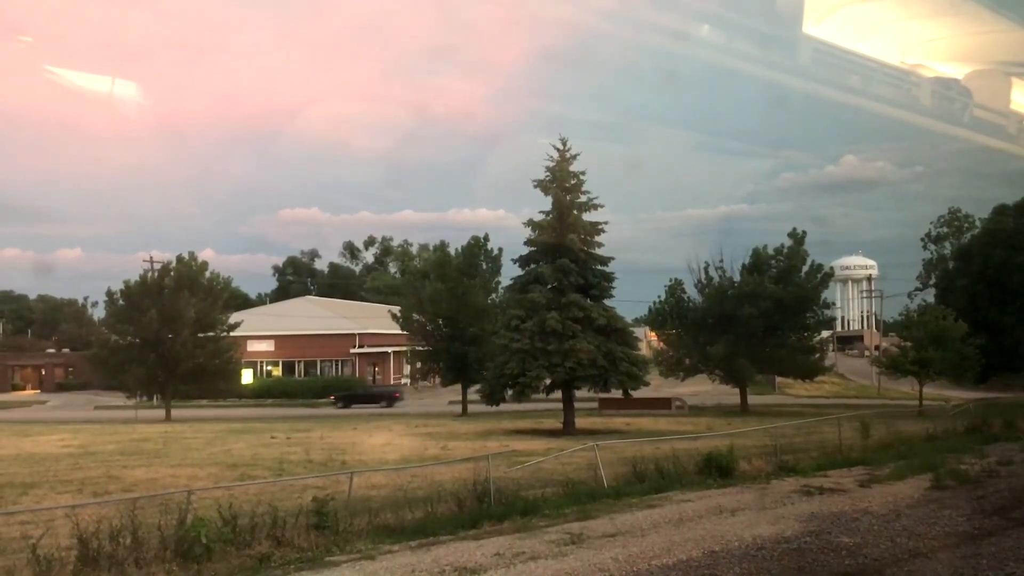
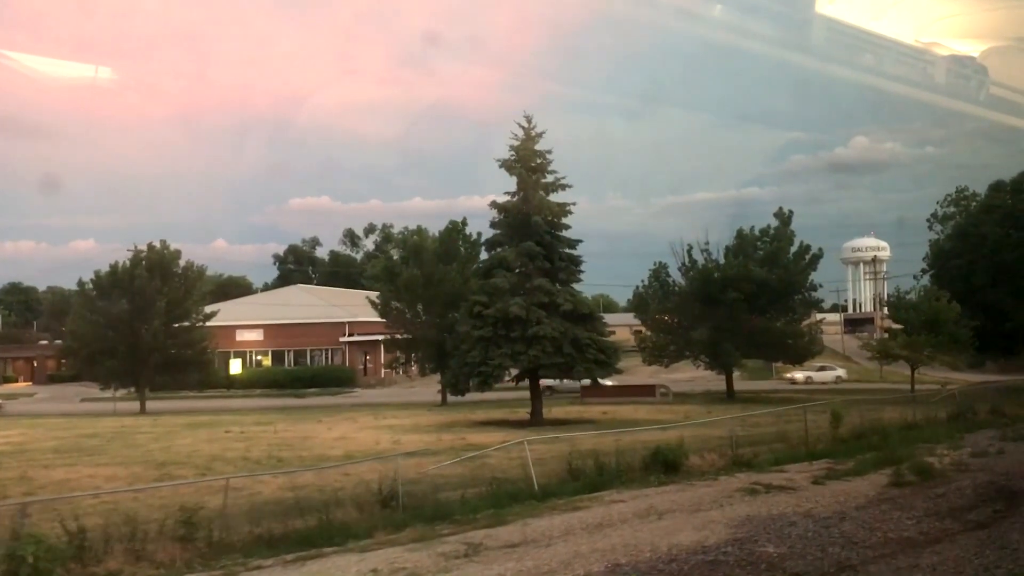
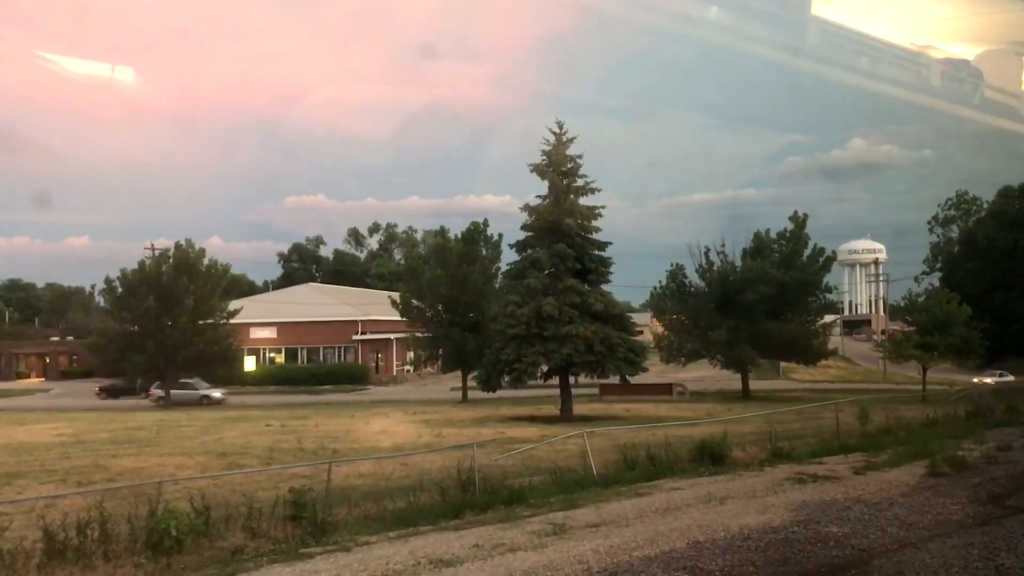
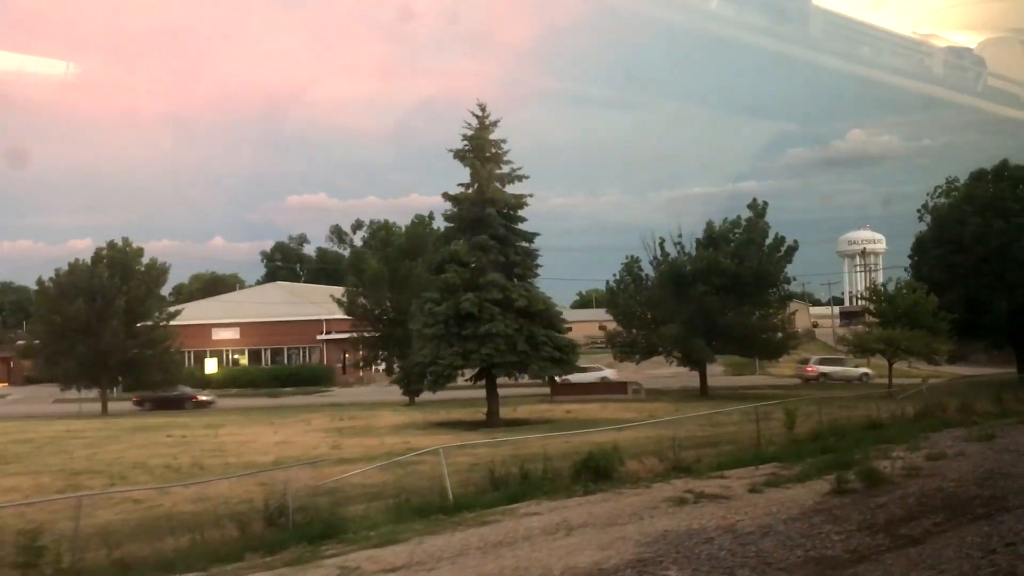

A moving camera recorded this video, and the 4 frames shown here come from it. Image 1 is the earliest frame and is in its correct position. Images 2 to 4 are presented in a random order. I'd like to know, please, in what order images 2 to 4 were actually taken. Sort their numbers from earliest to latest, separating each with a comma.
3, 2, 4
